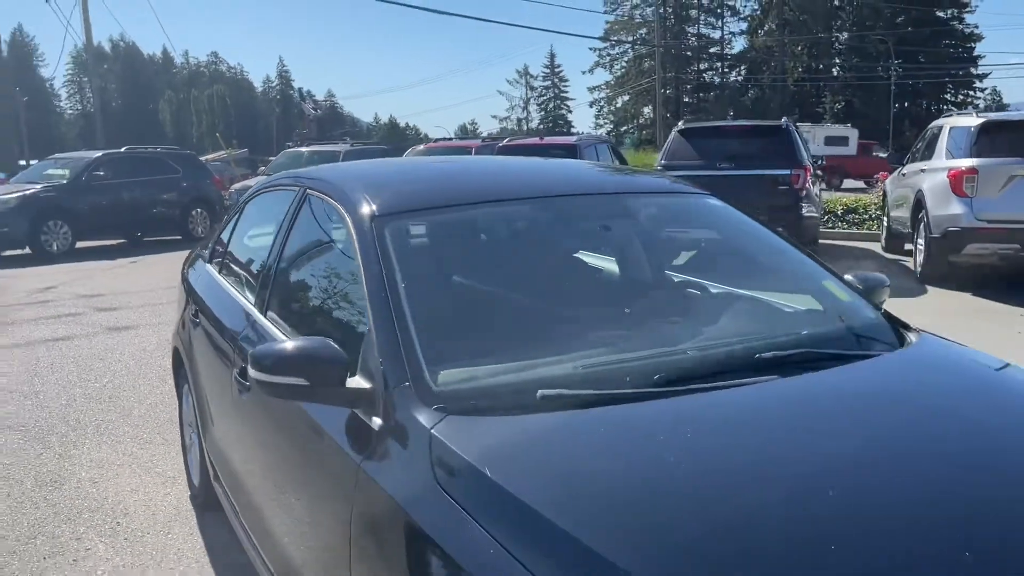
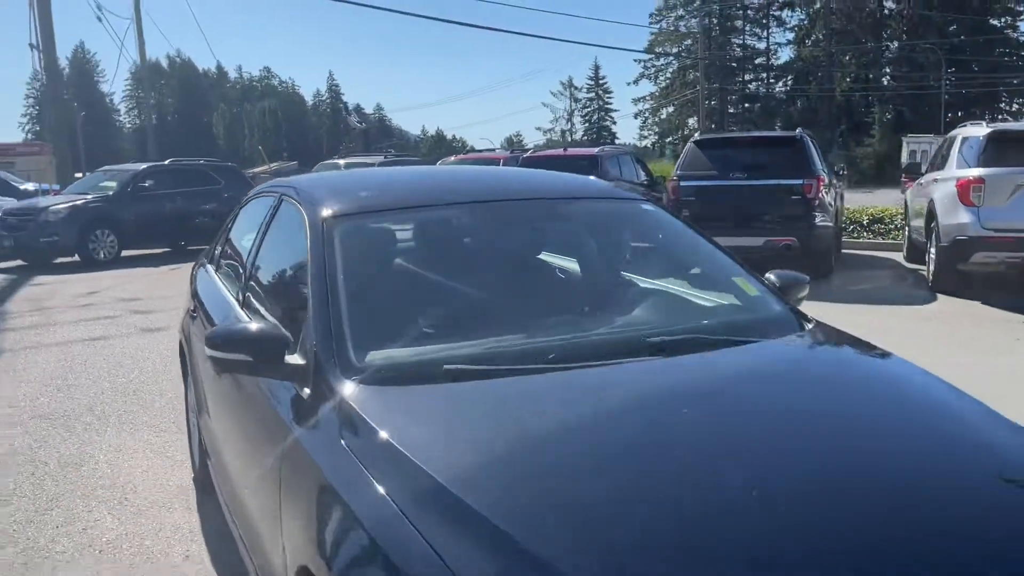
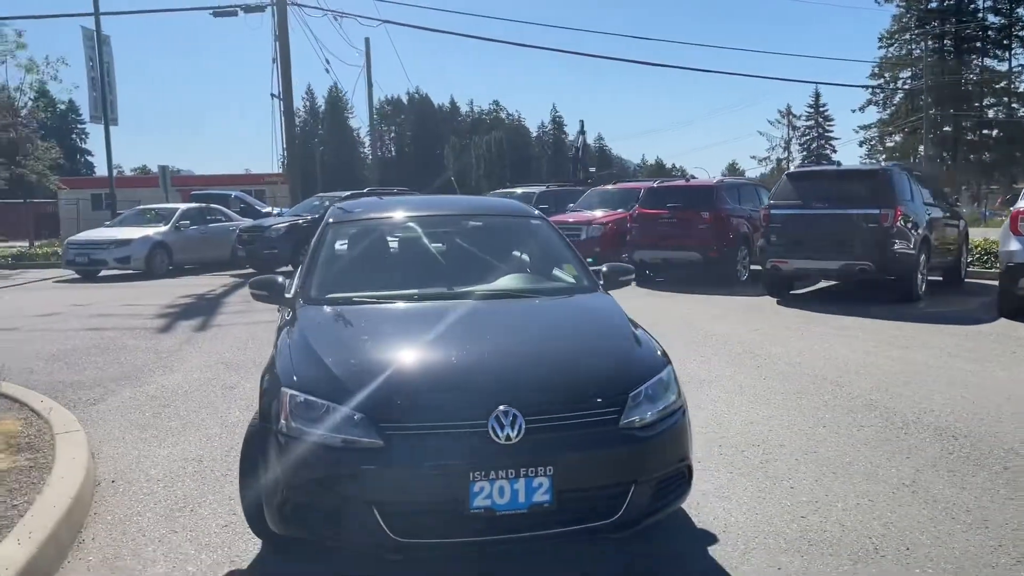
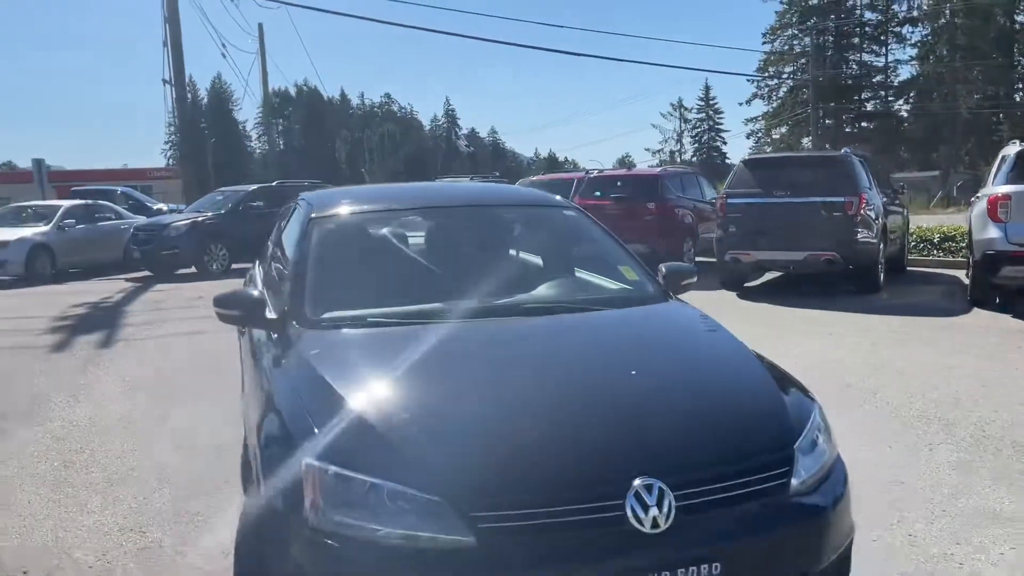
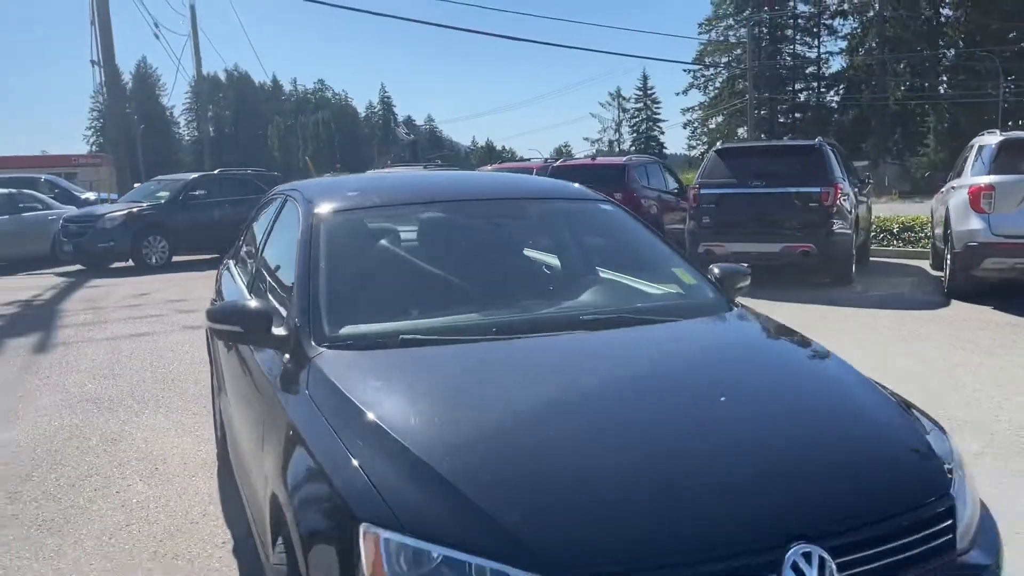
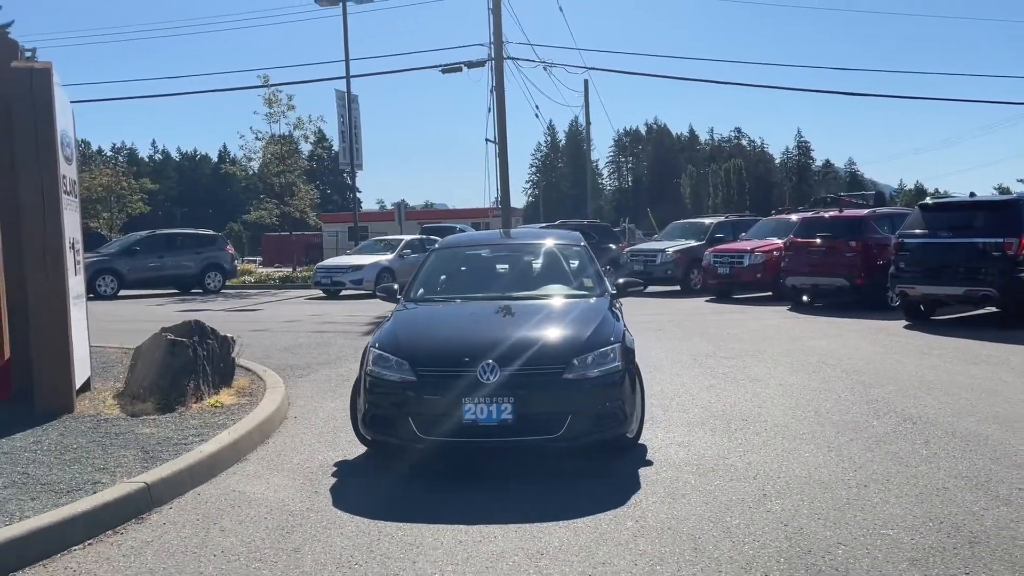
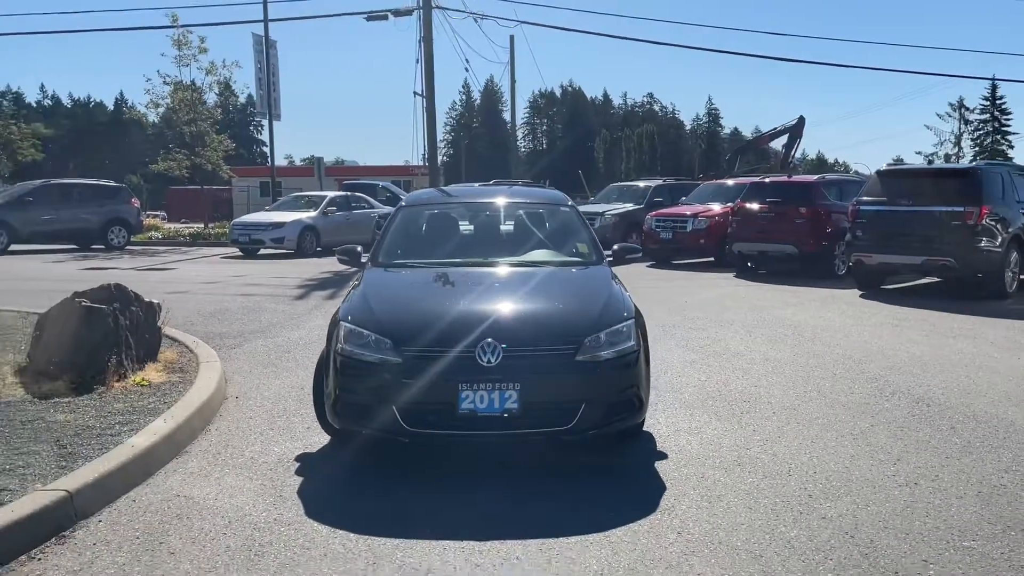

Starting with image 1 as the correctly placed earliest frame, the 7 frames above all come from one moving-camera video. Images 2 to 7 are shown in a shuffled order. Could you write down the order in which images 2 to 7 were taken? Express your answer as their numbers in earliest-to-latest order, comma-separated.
2, 5, 4, 3, 7, 6
